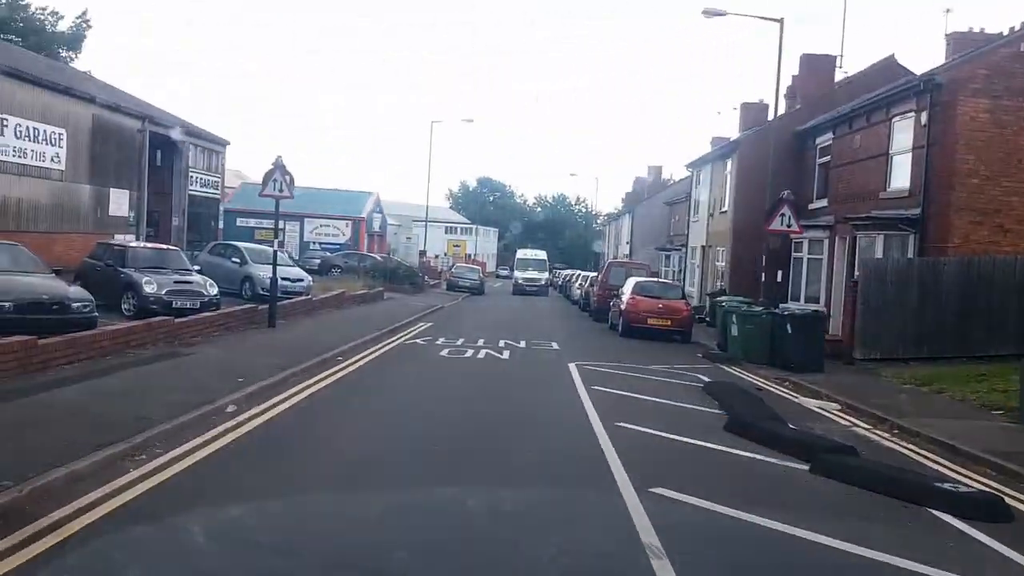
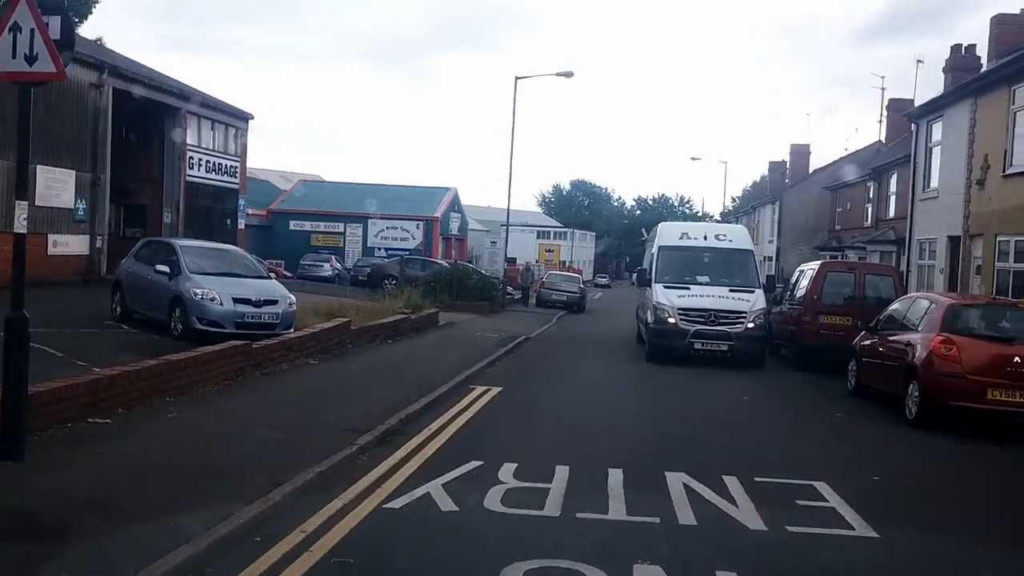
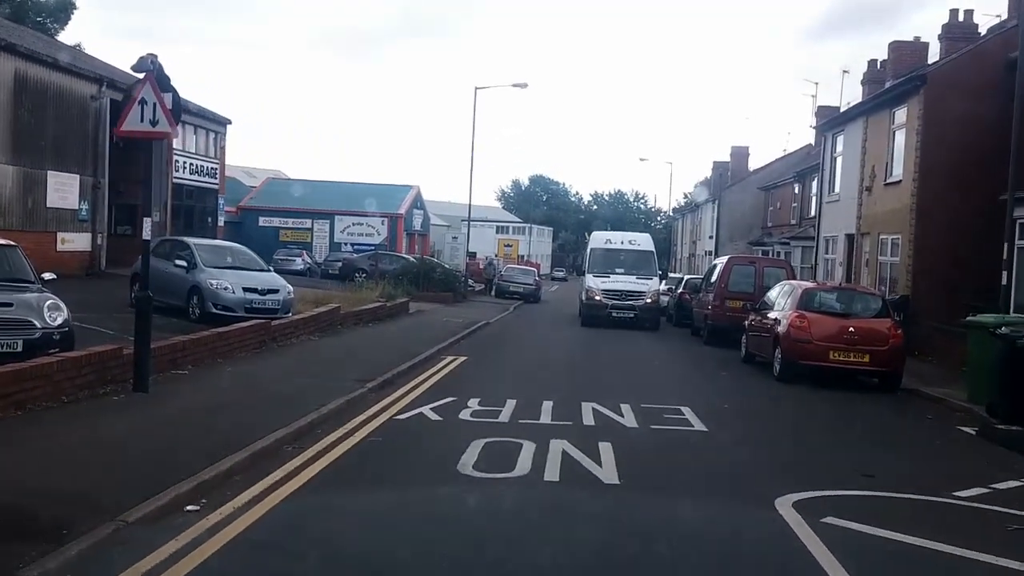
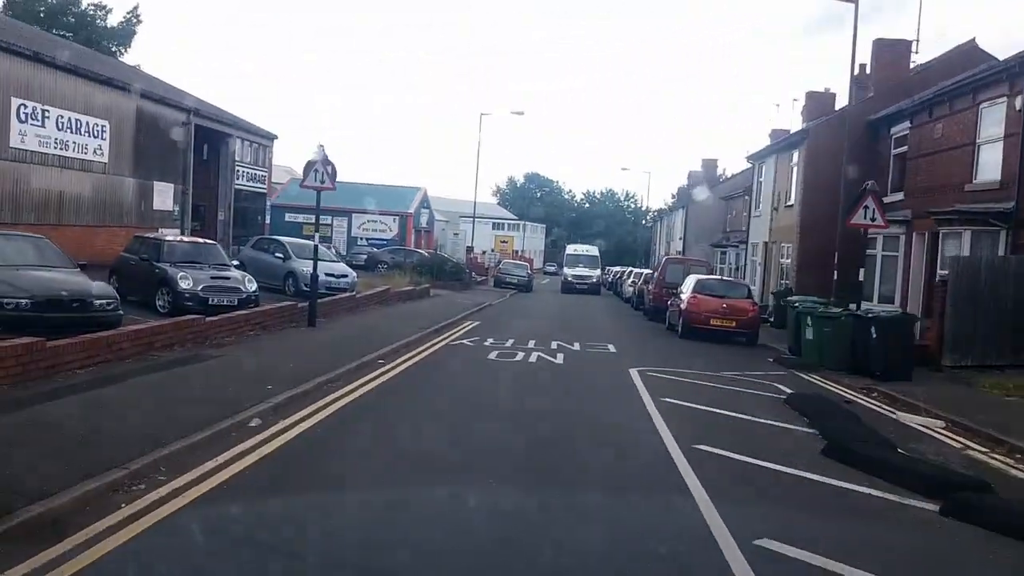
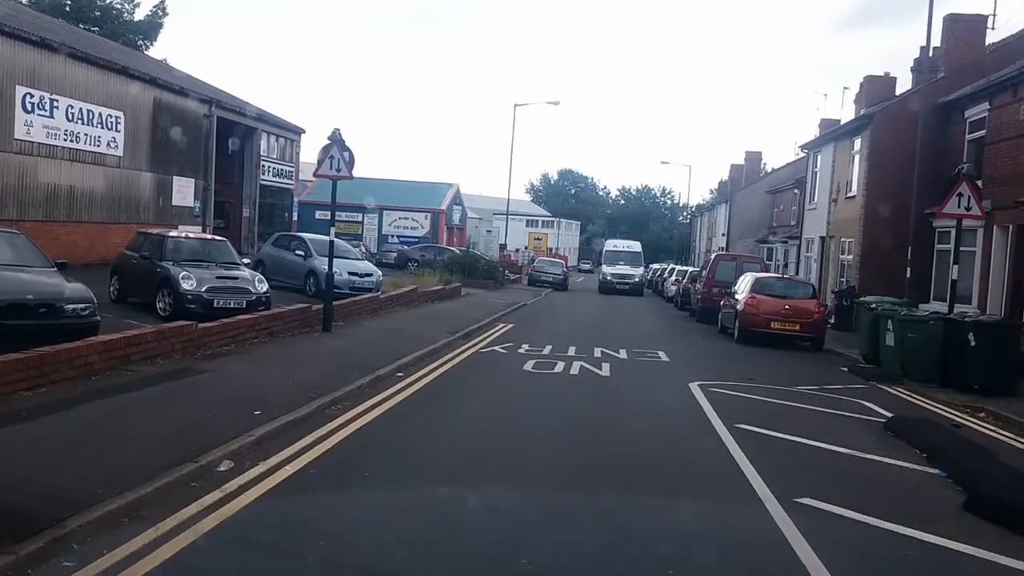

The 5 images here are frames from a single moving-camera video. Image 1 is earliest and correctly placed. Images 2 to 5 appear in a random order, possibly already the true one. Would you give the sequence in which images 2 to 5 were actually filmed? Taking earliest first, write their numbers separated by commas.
4, 5, 3, 2
